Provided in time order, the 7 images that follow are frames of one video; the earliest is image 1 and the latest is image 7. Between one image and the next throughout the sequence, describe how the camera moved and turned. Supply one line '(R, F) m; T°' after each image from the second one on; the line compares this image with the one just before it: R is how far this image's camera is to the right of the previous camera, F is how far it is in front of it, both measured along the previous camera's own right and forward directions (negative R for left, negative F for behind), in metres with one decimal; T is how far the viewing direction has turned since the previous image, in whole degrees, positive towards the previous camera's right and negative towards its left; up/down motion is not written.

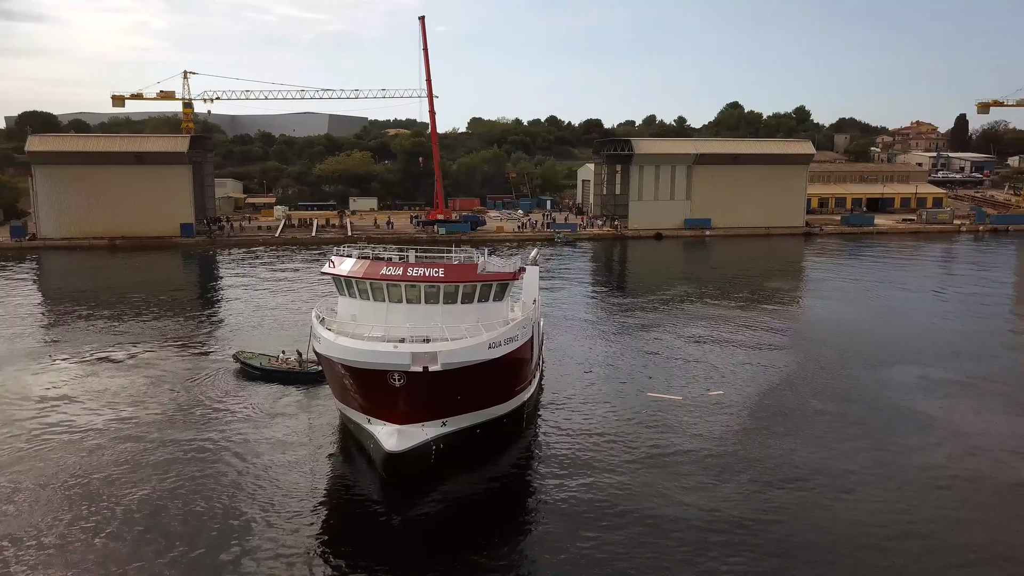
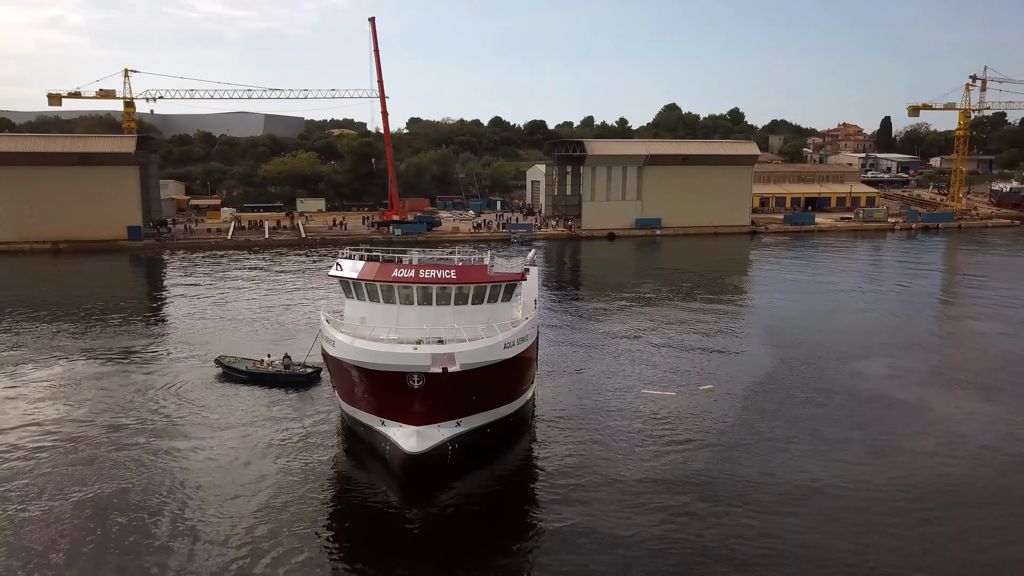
(-0.8, -0.1) m; +4°
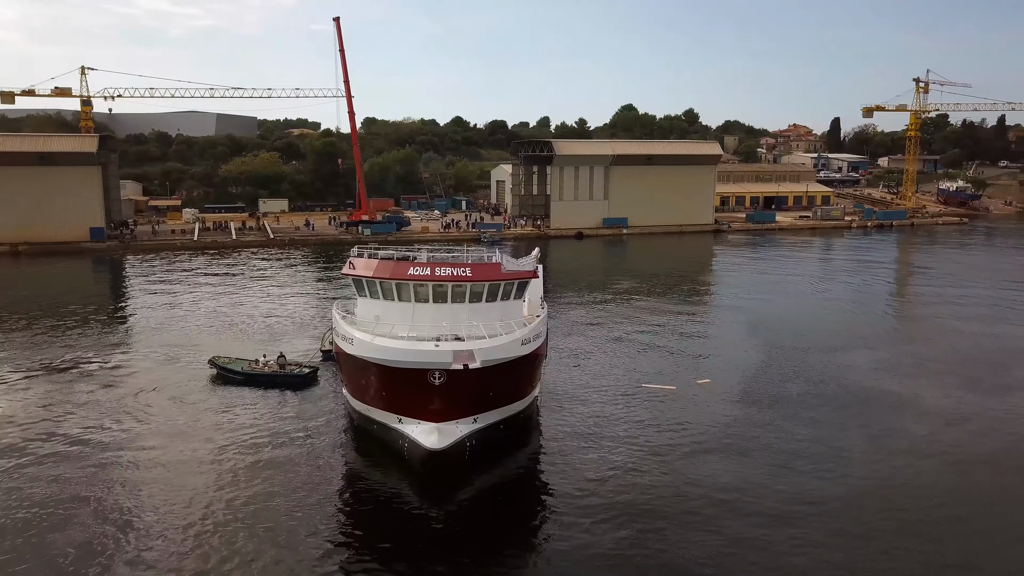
(-0.7, -0.1) m; +3°
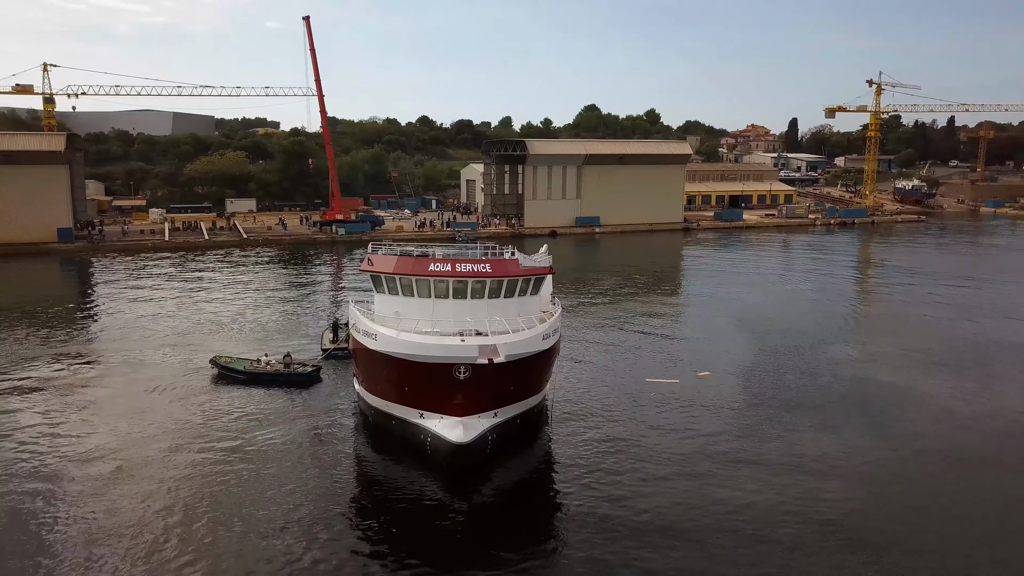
(-0.7, -0.1) m; +2°
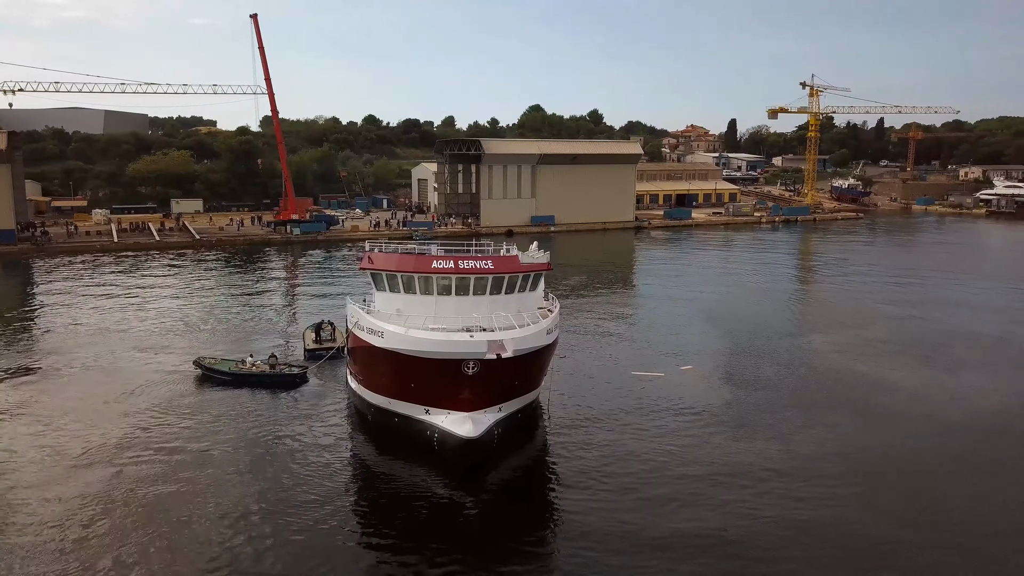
(-0.7, -0.1) m; +4°
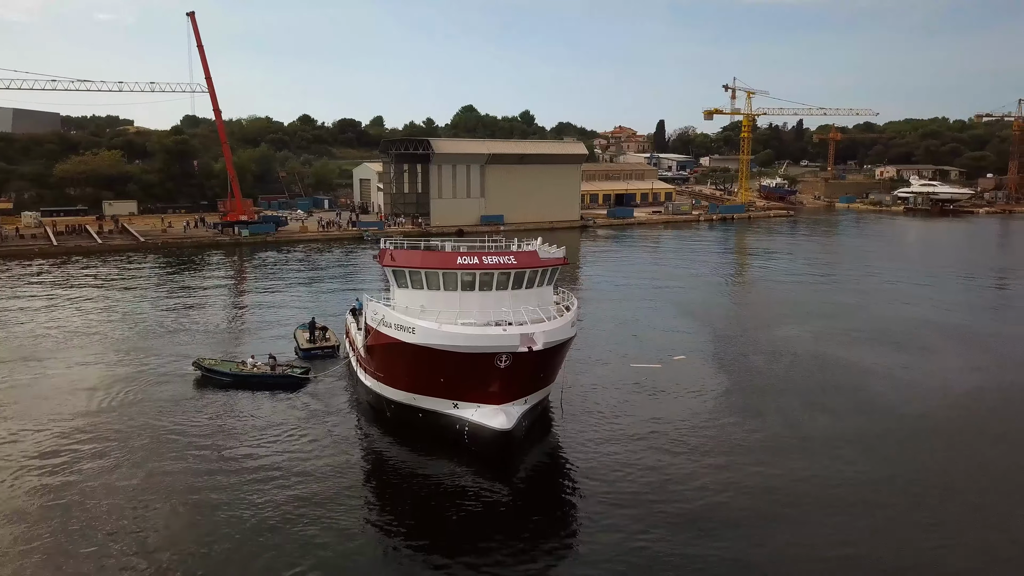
(-1.1, -0.2) m; +4°
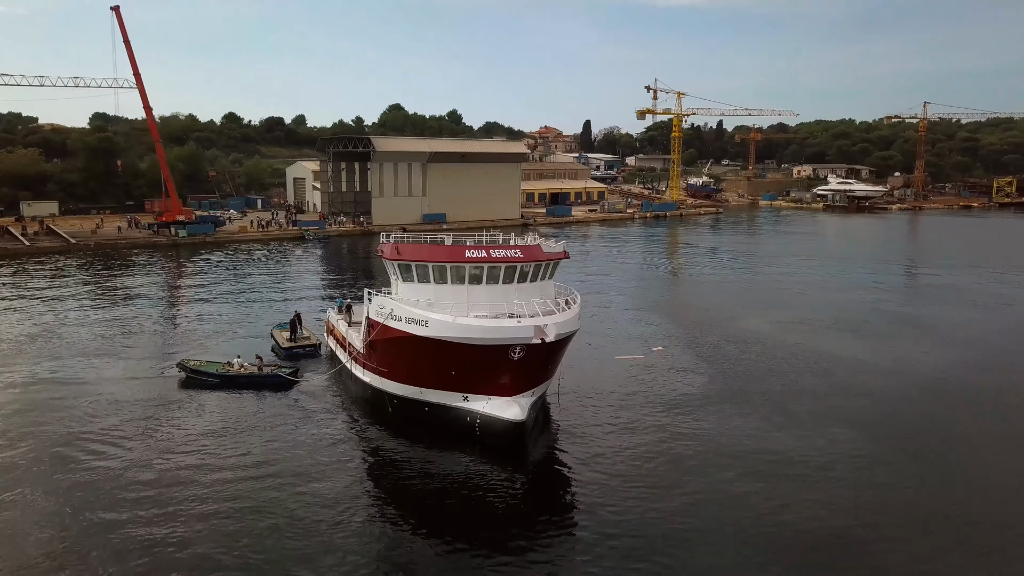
(-1.0, -0.2) m; +5°
